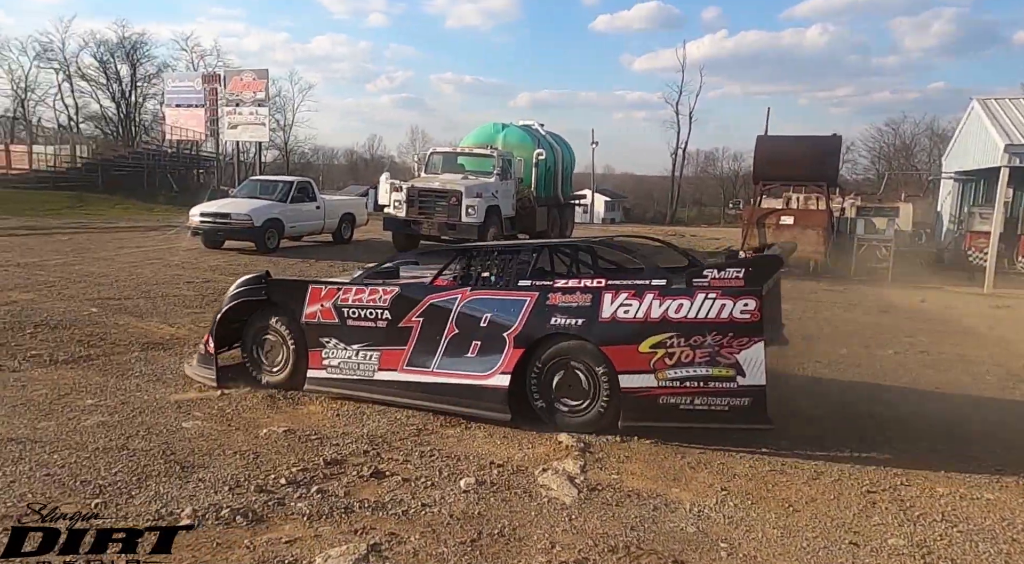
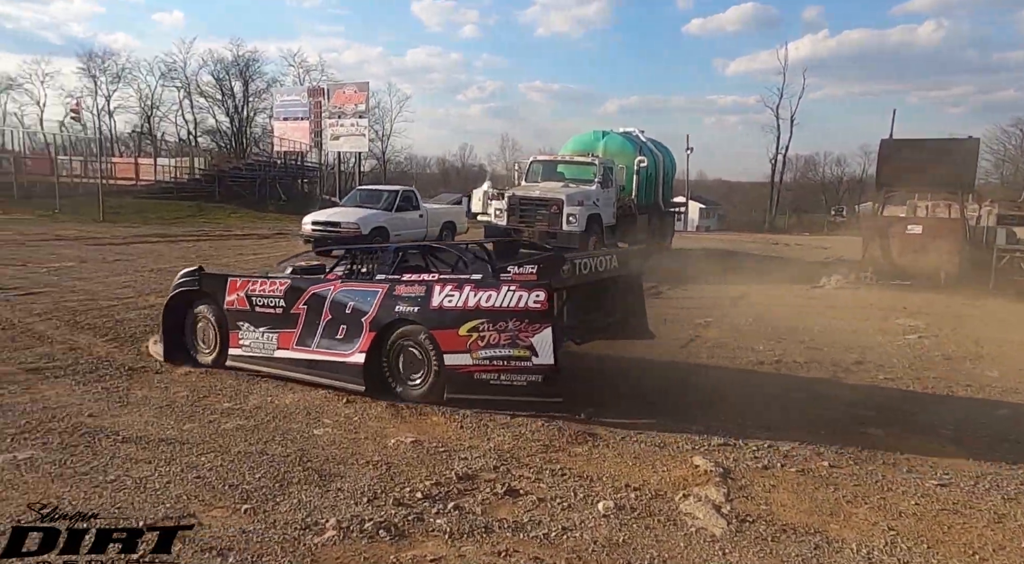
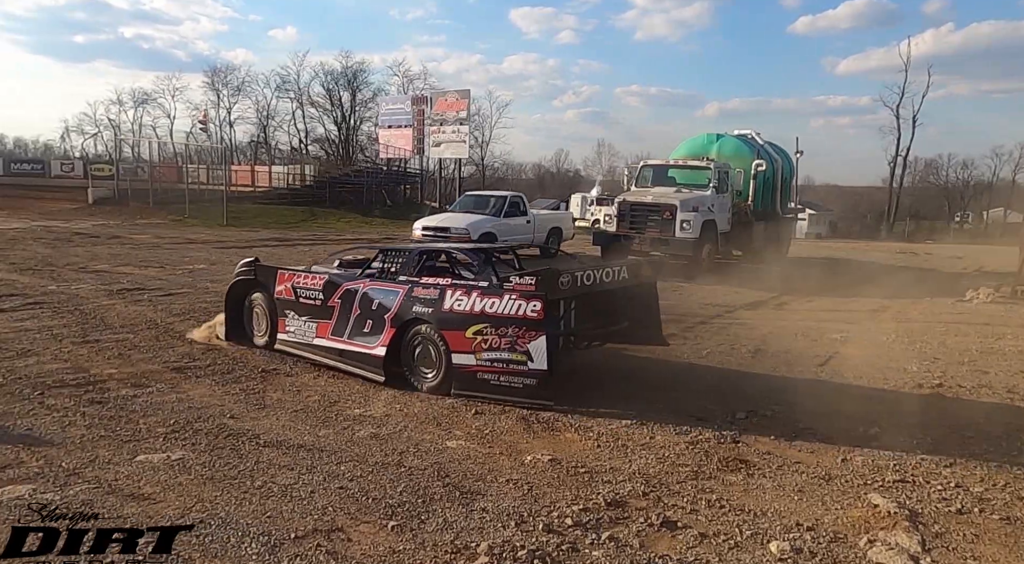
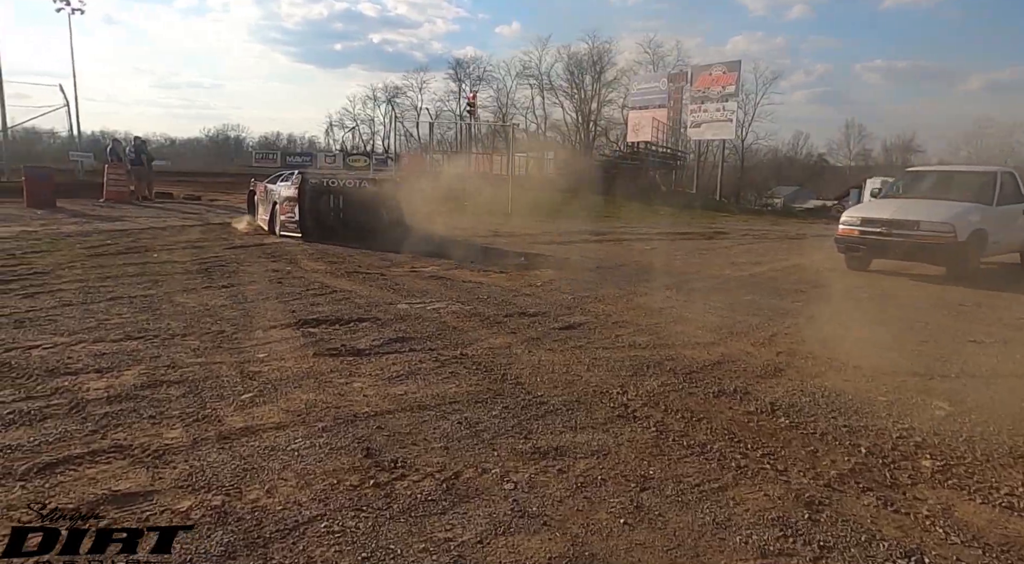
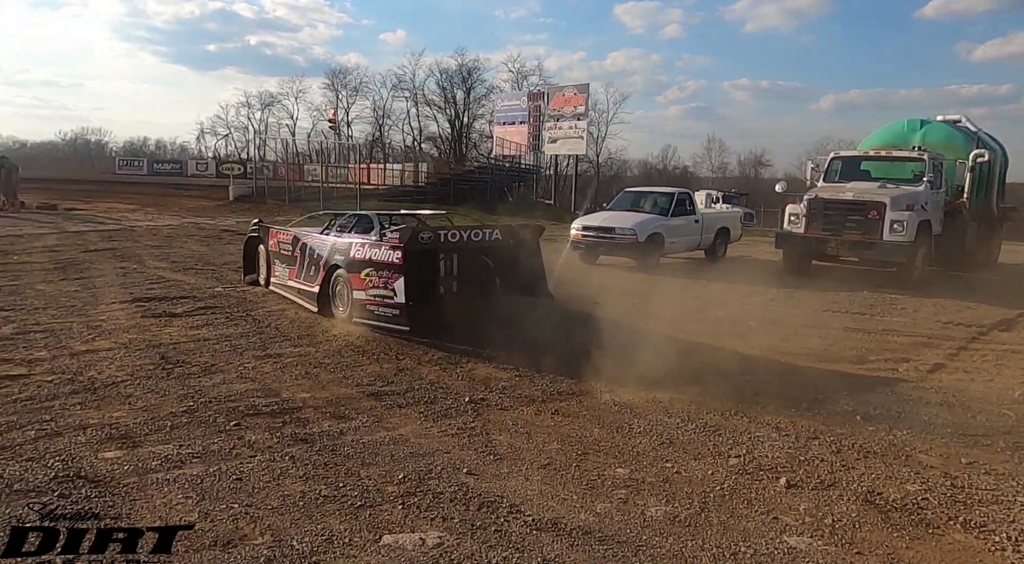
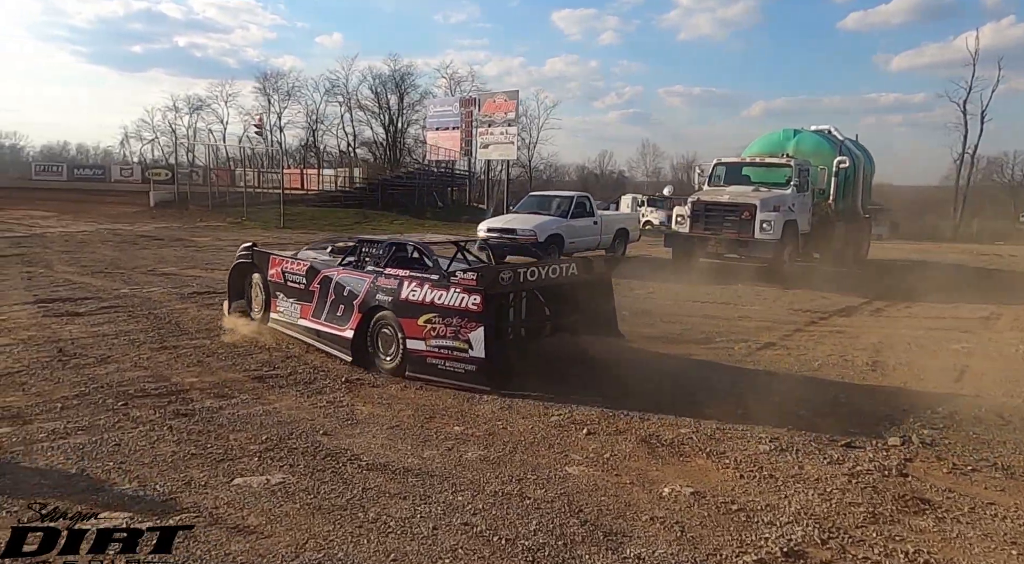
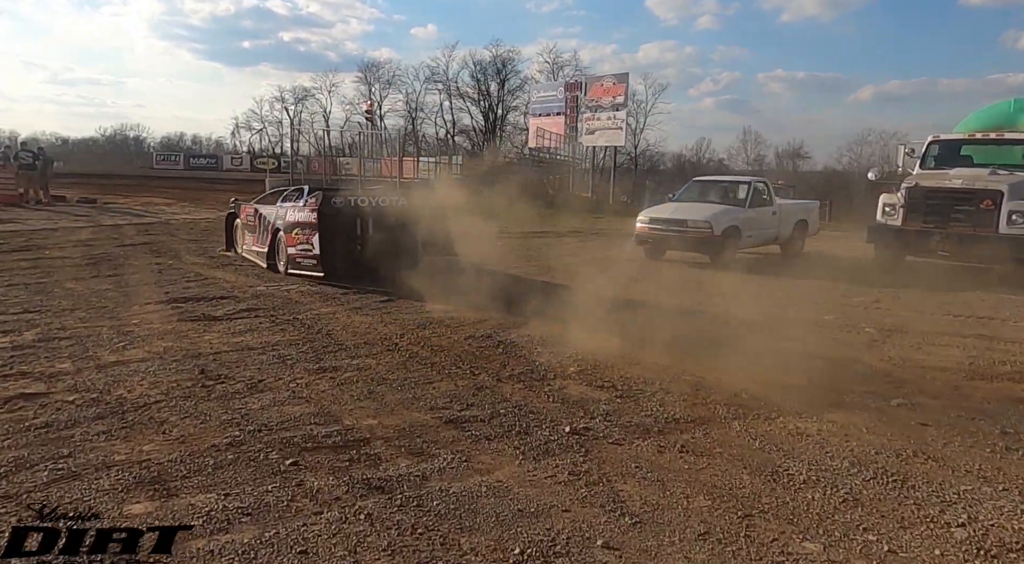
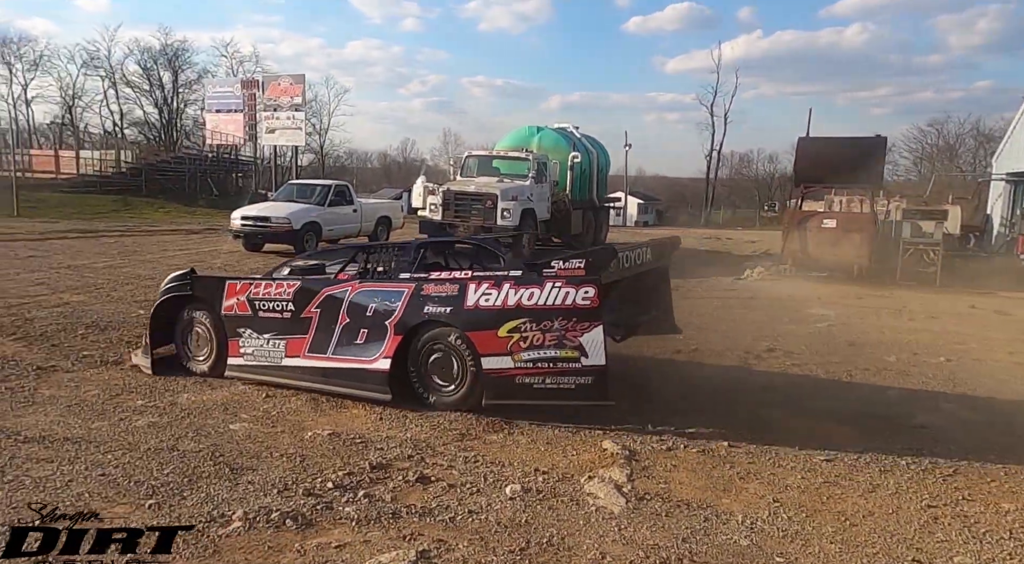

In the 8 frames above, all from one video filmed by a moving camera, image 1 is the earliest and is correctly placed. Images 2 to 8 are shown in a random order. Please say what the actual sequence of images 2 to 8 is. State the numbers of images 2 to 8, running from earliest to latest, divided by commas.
8, 2, 3, 6, 5, 7, 4
